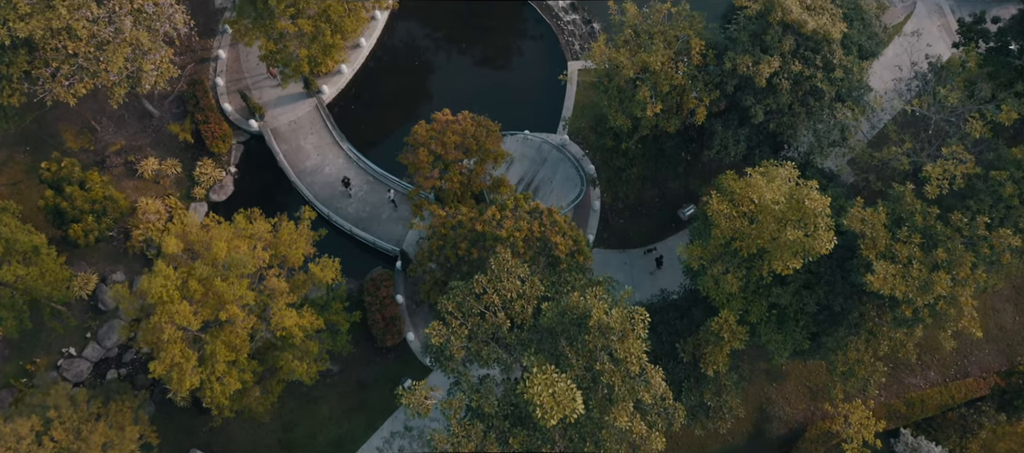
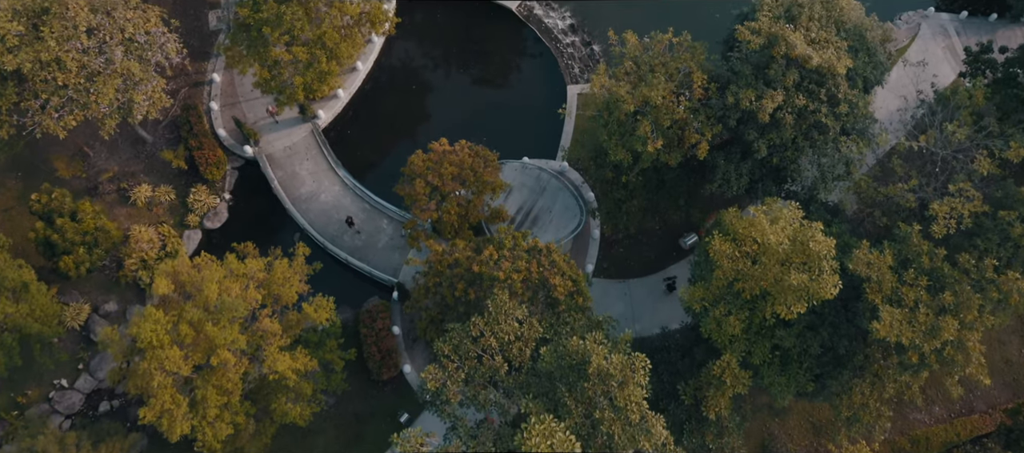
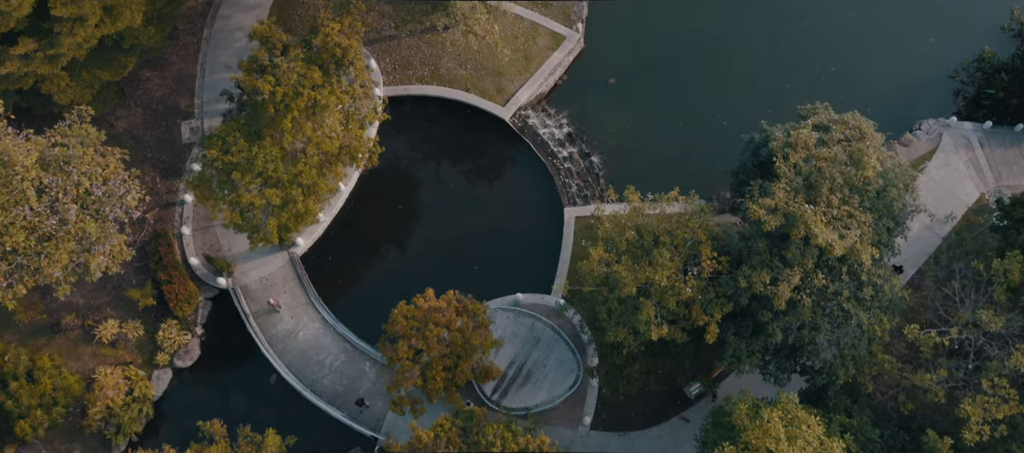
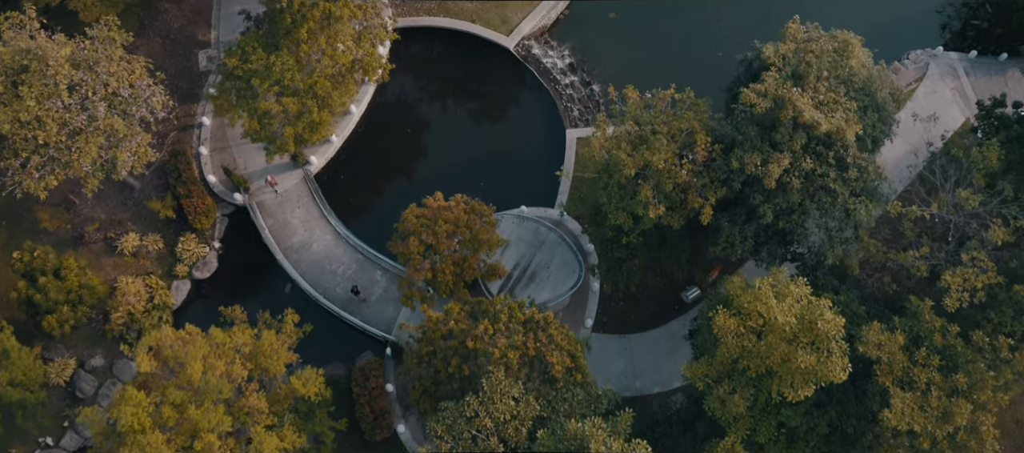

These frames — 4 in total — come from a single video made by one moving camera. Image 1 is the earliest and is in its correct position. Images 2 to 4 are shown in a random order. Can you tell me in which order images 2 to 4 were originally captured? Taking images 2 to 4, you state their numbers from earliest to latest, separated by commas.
2, 4, 3
